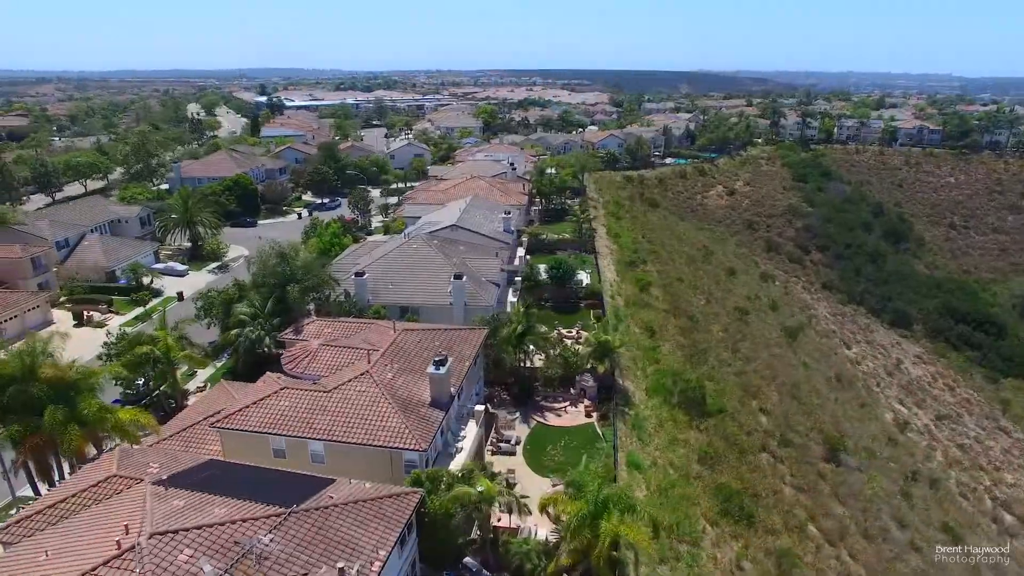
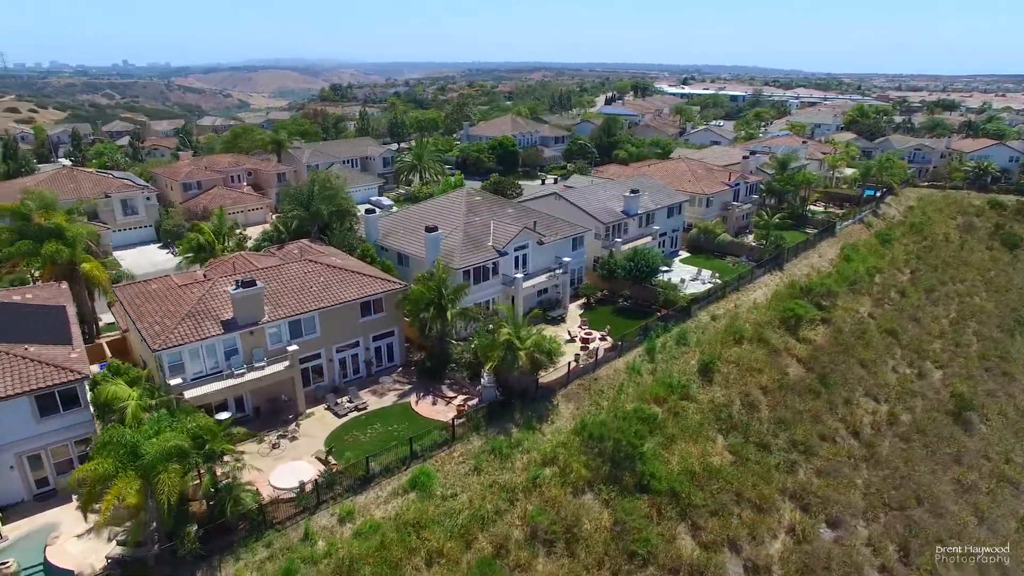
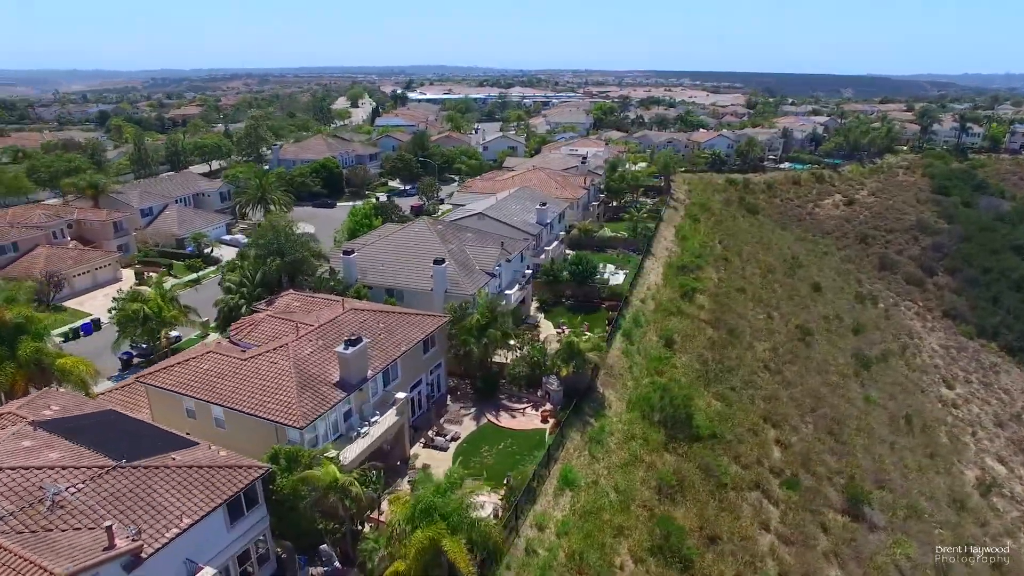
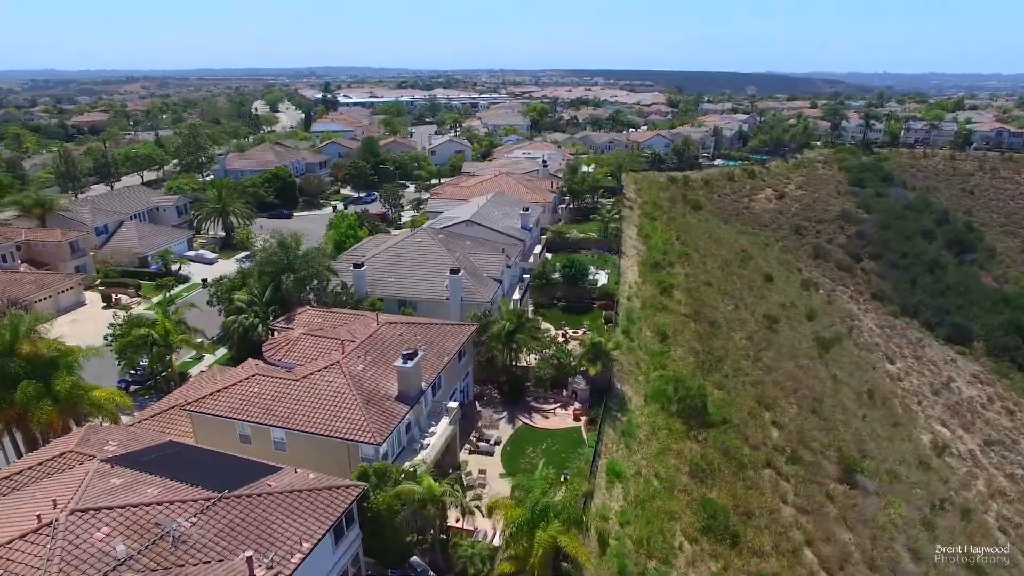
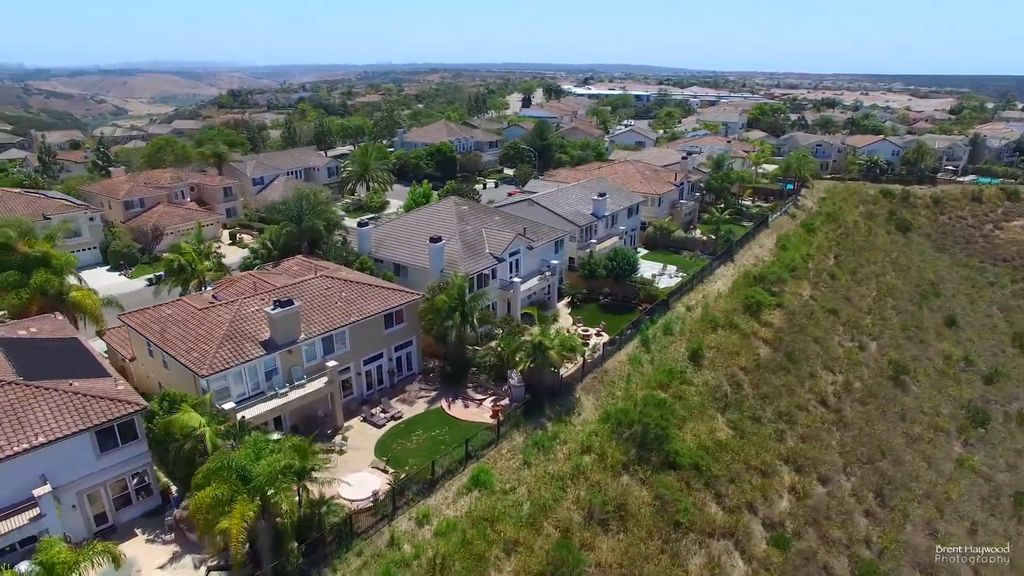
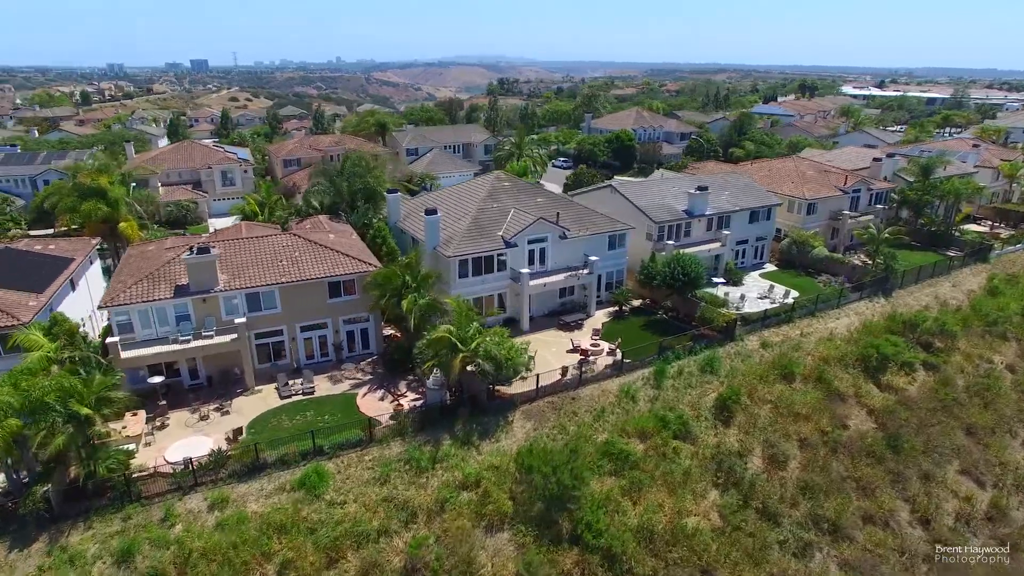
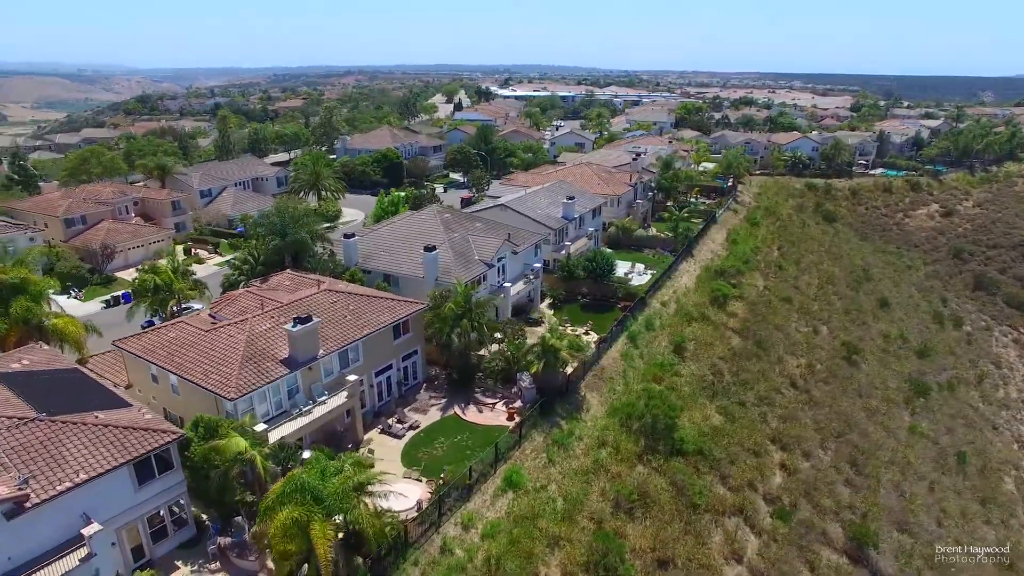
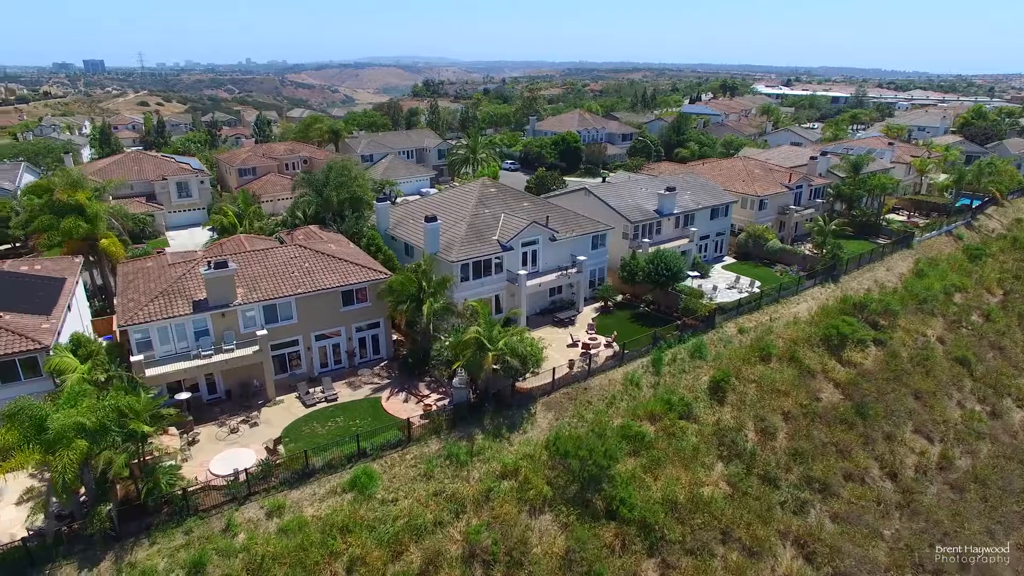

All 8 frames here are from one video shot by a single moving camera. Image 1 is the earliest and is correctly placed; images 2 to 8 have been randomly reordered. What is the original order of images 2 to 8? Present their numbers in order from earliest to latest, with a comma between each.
4, 3, 7, 5, 2, 8, 6
